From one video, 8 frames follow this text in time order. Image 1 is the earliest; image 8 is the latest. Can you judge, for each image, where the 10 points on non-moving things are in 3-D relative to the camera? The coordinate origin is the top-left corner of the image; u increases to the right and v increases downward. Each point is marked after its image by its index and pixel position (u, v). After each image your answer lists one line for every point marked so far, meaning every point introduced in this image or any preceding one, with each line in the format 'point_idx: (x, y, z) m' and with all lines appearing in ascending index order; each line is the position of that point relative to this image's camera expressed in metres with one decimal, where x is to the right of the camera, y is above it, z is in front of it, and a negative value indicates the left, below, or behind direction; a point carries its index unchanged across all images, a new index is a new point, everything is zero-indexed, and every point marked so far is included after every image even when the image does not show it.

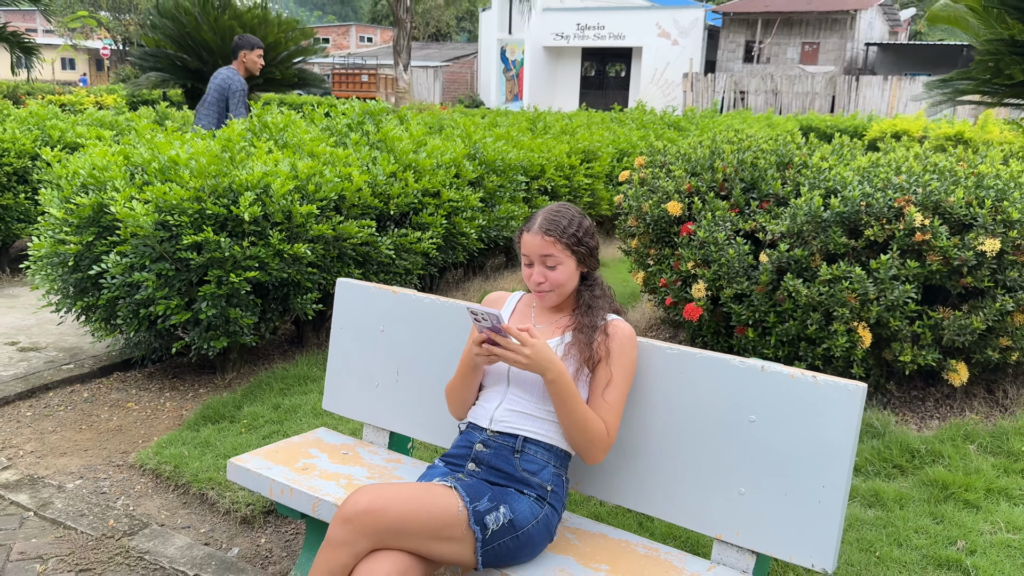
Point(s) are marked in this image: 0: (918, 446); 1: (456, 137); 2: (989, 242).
0: (+1.5, -0.6, +3.2) m
1: (-0.4, +1.0, +5.6) m
2: (+1.7, +0.2, +3.1) m
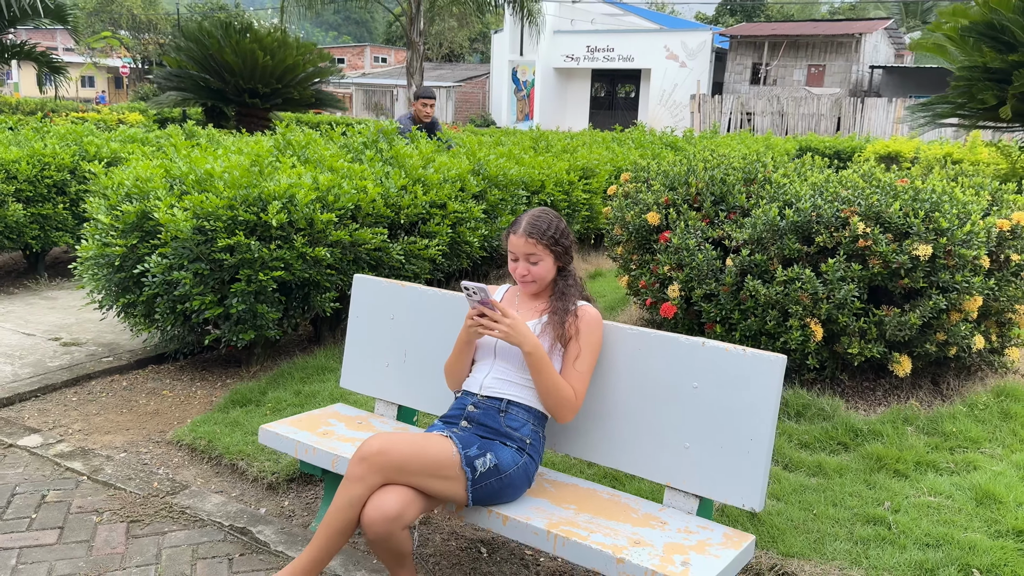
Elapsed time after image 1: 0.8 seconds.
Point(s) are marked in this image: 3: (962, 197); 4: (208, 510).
0: (+1.5, -0.6, +3.6) m
1: (-0.4, +1.0, +6.1) m
2: (+1.7, +0.2, +3.5) m
3: (+2.0, +0.4, +3.8) m
4: (-1.2, -0.8, +3.3) m
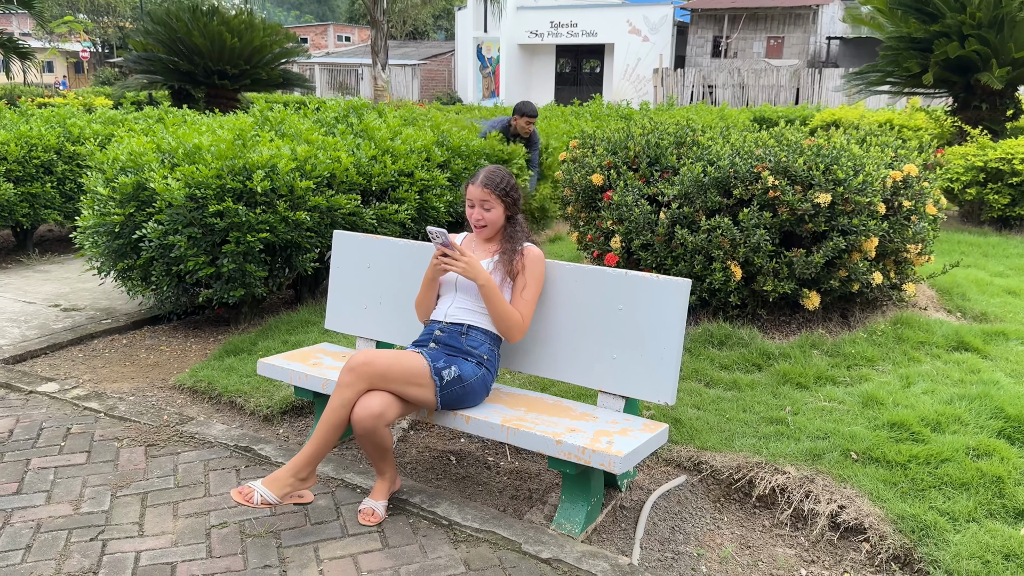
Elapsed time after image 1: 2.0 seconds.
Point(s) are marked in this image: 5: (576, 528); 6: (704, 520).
0: (+1.3, -0.3, +4.2) m
1: (-0.7, +1.2, +6.6) m
2: (+1.5, +0.4, +4.1) m
3: (+1.8, +0.7, +4.4) m
4: (-1.3, -0.7, +3.8) m
5: (+0.2, -0.8, +2.9) m
6: (+0.7, -0.9, +3.2) m
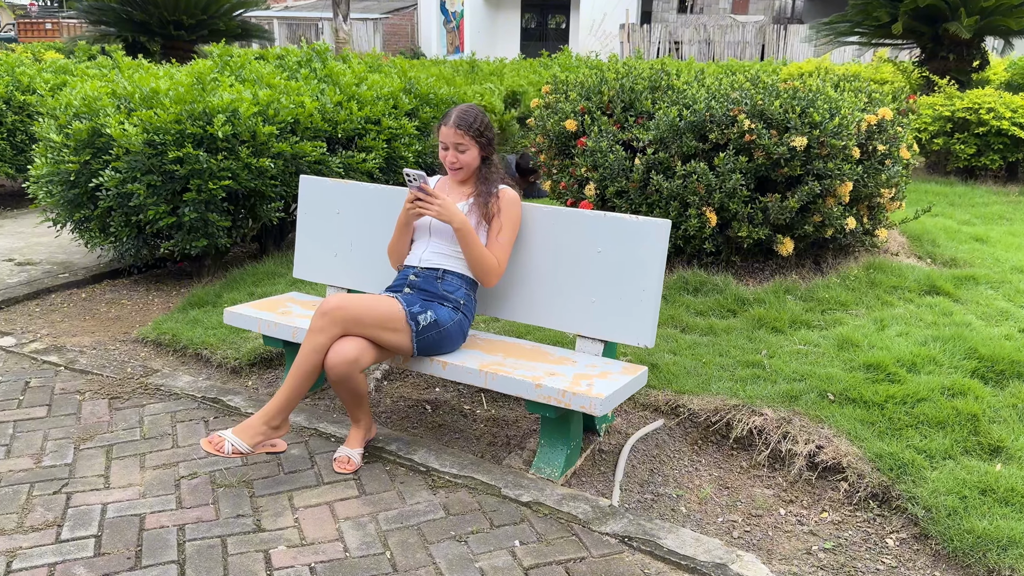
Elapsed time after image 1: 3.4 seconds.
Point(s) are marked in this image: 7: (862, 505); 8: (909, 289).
0: (+1.2, 0.0, +4.2) m
1: (-0.9, +1.6, +6.4) m
2: (+1.4, +0.7, +4.1) m
3: (+1.7, +1.0, +4.4) m
4: (-1.4, -0.4, +3.7) m
5: (+0.1, -0.6, +2.9) m
6: (+0.6, -0.6, +3.2) m
7: (+1.2, -0.7, +2.9) m
8: (+2.0, 0.0, +4.4) m
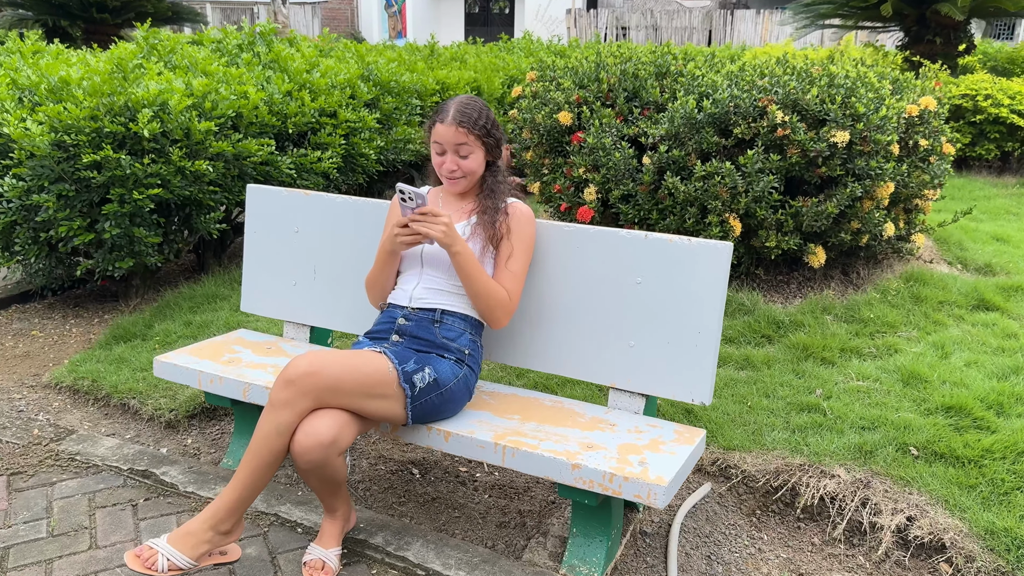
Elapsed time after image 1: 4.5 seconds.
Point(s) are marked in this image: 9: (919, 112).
0: (+1.1, -0.1, +3.6) m
1: (-1.1, +1.5, +5.6) m
2: (+1.3, +0.6, +3.5) m
3: (+1.6, +0.9, +3.8) m
4: (-1.4, -0.6, +2.9) m
5: (+0.2, -0.7, +2.2) m
6: (+0.7, -0.8, +2.5) m
7: (+1.3, -0.8, +2.3) m
8: (+2.0, -0.1, +3.8) m
9: (+1.8, +0.8, +3.8) m
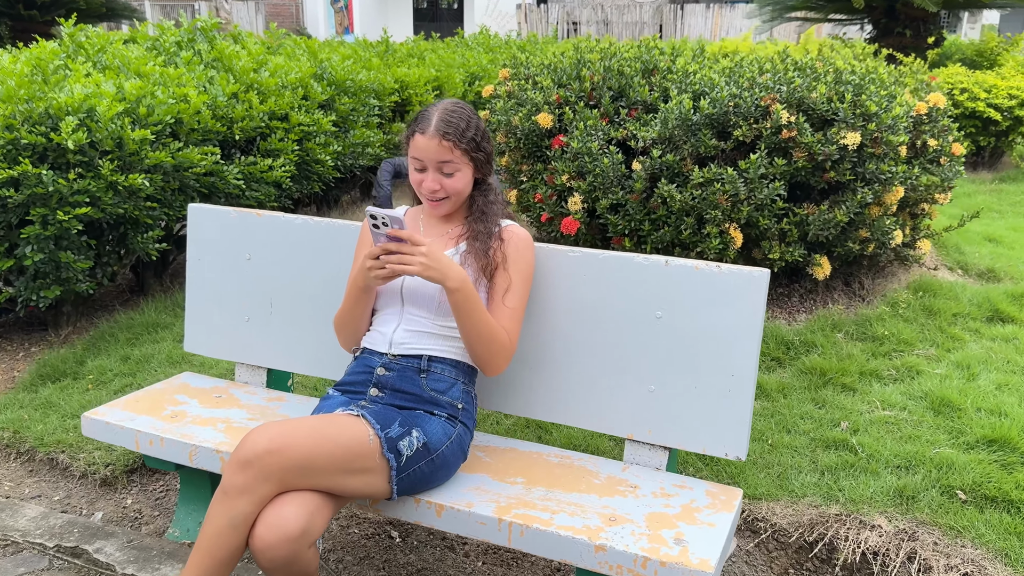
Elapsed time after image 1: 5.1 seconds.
0: (+1.1, -0.2, +3.3) m
1: (-1.3, +1.4, +5.2) m
2: (+1.3, +0.6, +3.2) m
3: (+1.5, +0.9, +3.5) m
4: (-1.4, -0.7, +2.5) m
5: (+0.2, -0.8, +1.9) m
6: (+0.7, -0.8, +2.2) m
7: (+1.3, -0.9, +2.0) m
8: (+1.9, -0.1, +3.6) m
9: (+1.7, +0.7, +3.5) m
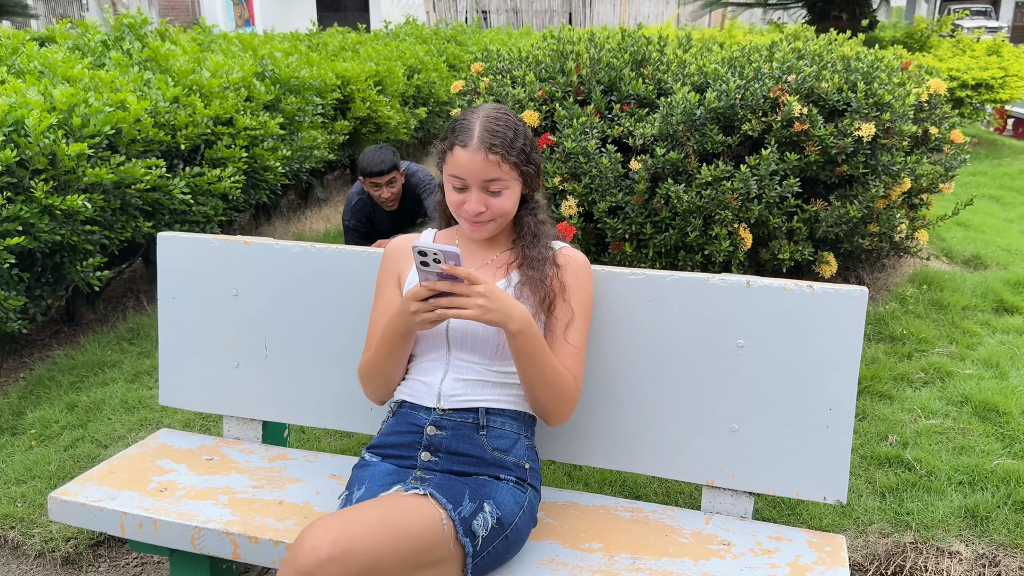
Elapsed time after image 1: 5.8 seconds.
0: (+1.1, -0.2, +3.1) m
1: (-1.5, +1.3, +4.7) m
2: (+1.2, +0.6, +3.0) m
3: (+1.4, +0.9, +3.4) m
4: (-1.3, -0.8, +2.1) m
5: (+0.4, -0.9, +1.6) m
6: (+0.8, -0.9, +2.0) m
7: (+1.4, -0.9, +1.9) m
8: (+1.9, -0.1, +3.5) m
9: (+1.6, +0.8, +3.4) m
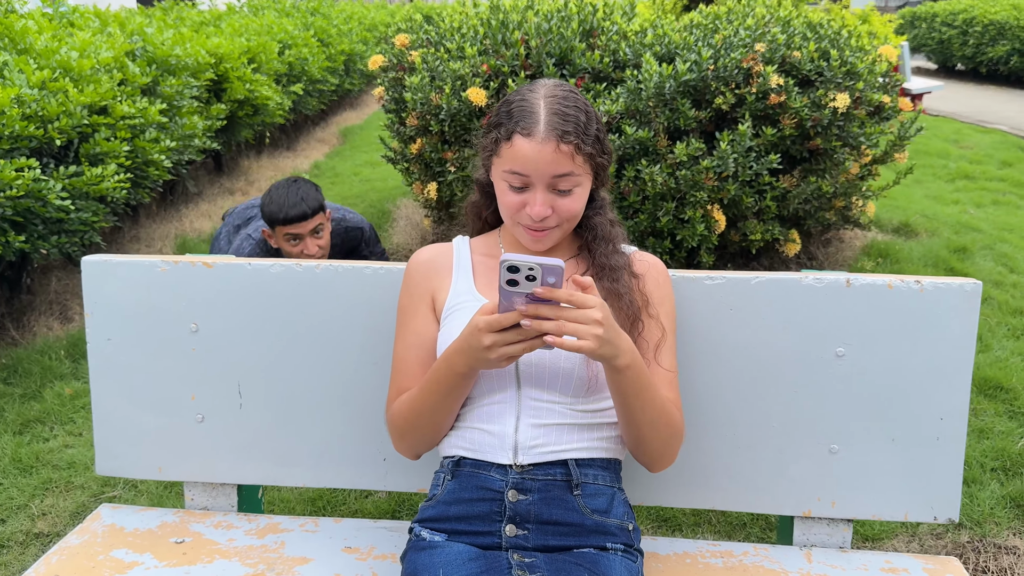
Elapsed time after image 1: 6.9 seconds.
0: (+1.0, -0.1, +2.9) m
1: (-2.0, +1.2, +4.0) m
2: (+1.1, +0.6, +2.9) m
3: (+1.2, +1.0, +3.2) m
4: (-1.2, -0.9, +1.5) m
5: (+0.6, -0.9, +1.4) m
6: (+1.0, -0.8, +1.8) m
7: (+1.6, -0.9, +1.8) m
8: (+1.7, 0.0, +3.4) m
9: (+1.4, +0.9, +3.3) m
